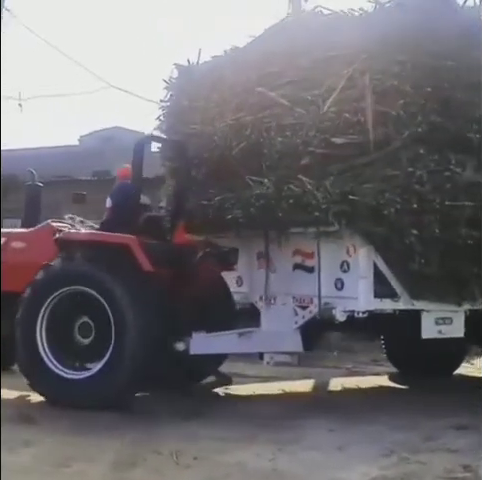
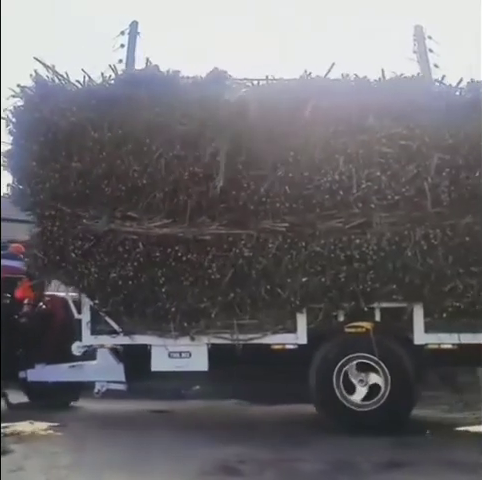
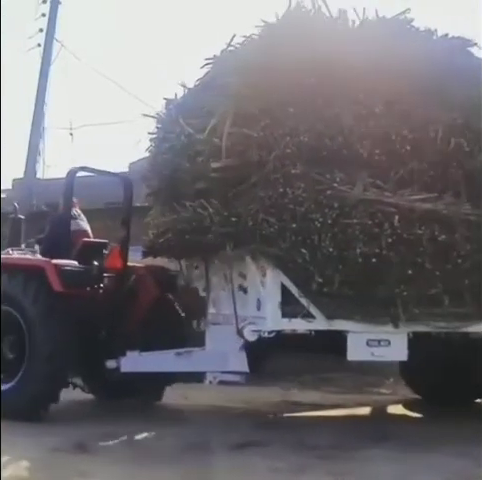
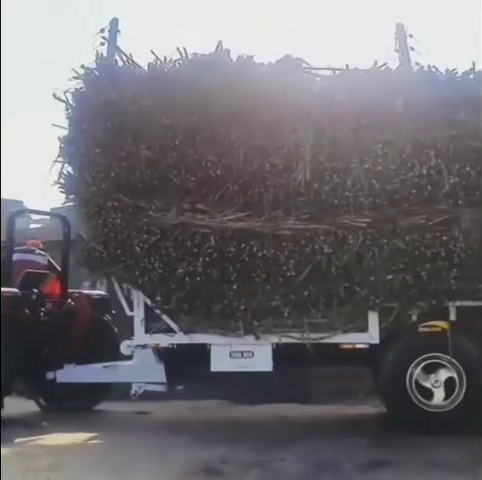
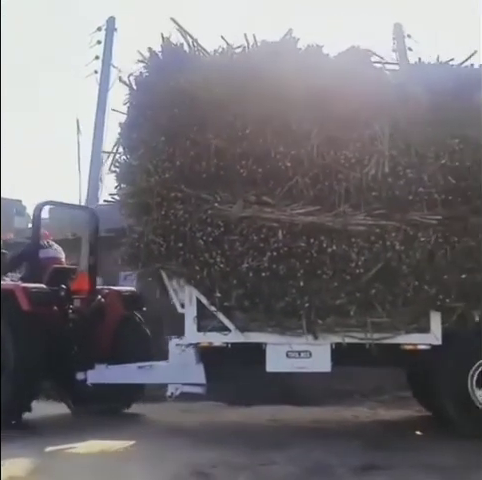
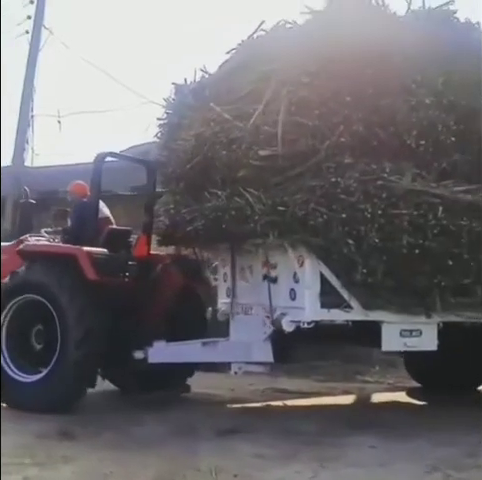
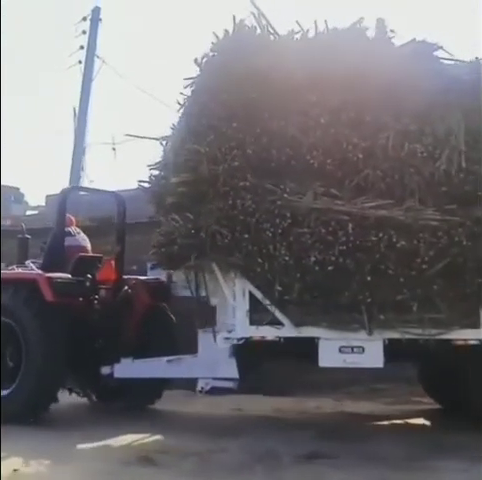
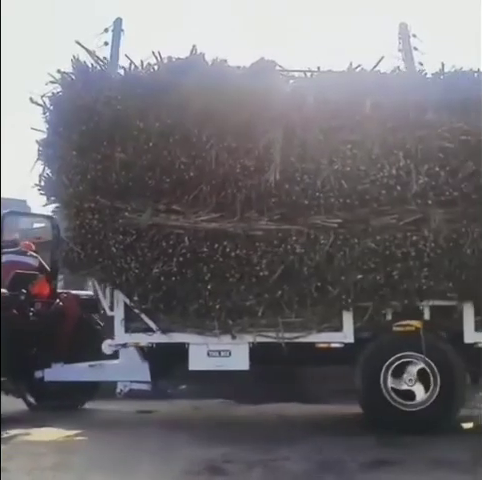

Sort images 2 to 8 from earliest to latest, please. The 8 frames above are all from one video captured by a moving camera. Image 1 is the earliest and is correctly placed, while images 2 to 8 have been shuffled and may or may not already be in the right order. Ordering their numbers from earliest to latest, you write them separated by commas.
6, 3, 7, 5, 4, 8, 2
